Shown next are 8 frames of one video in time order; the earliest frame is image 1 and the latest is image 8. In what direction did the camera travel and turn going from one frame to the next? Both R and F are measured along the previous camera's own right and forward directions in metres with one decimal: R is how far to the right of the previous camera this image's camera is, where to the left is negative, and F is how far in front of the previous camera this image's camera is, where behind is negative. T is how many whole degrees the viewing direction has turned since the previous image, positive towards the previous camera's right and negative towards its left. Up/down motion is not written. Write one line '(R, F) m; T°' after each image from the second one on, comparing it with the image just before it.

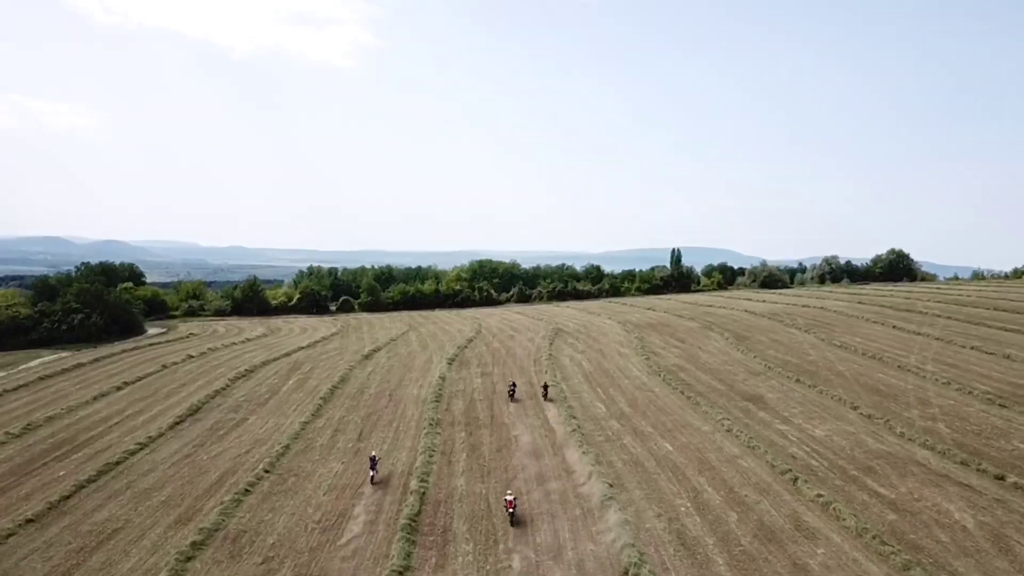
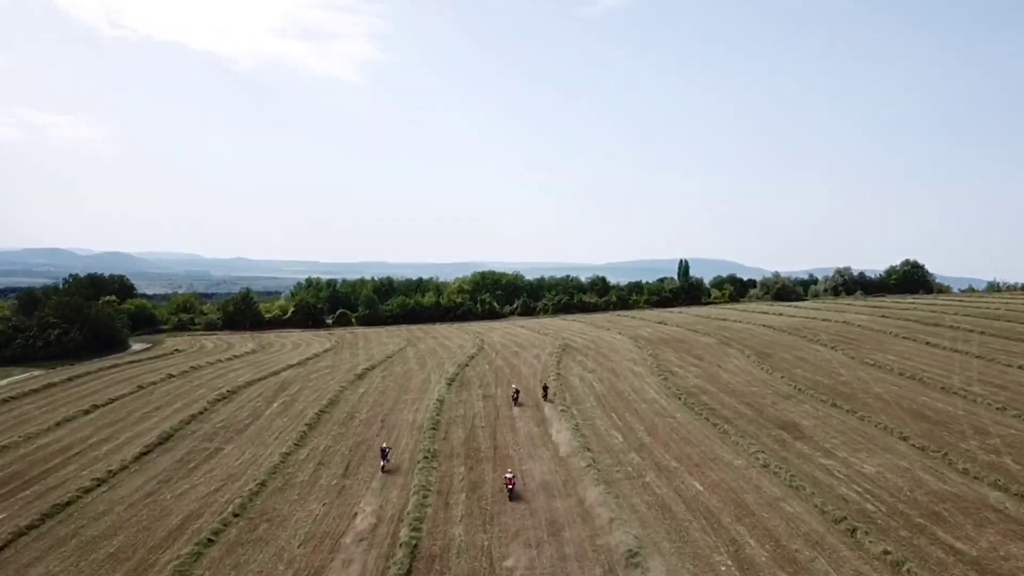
(-0.1, +4.2) m; 0°
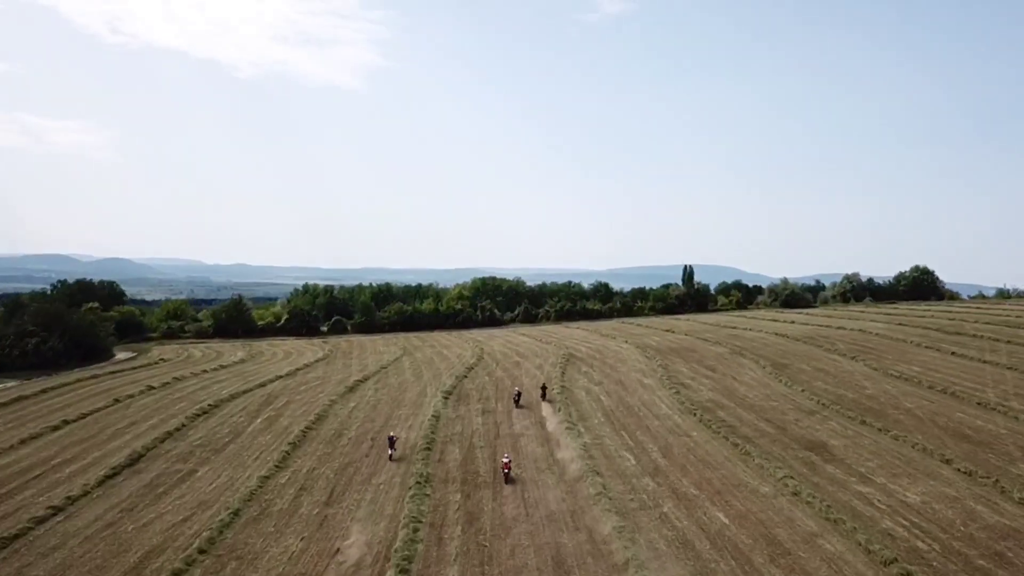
(0.0, +3.2) m; 0°
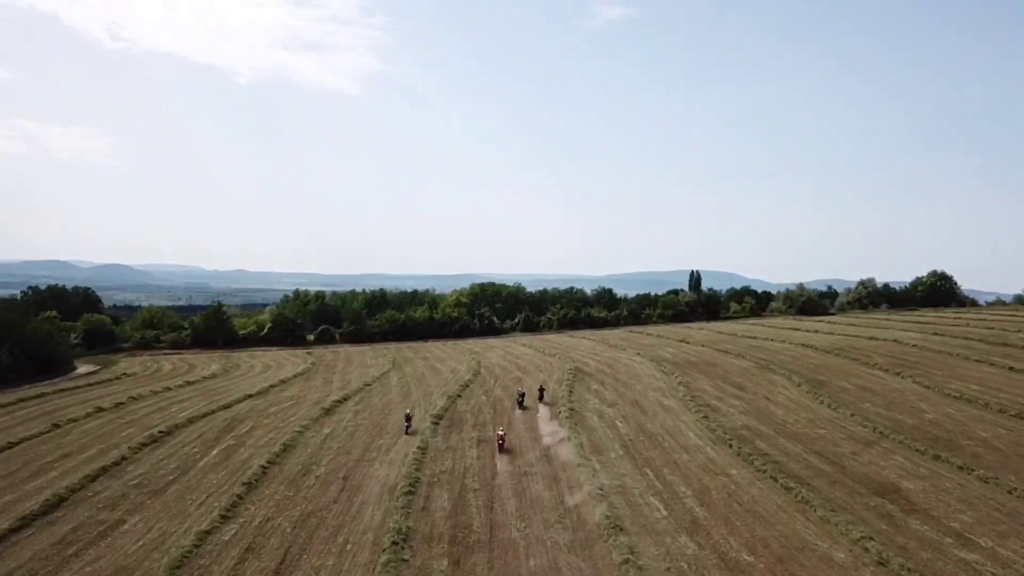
(-0.1, +6.4) m; 0°
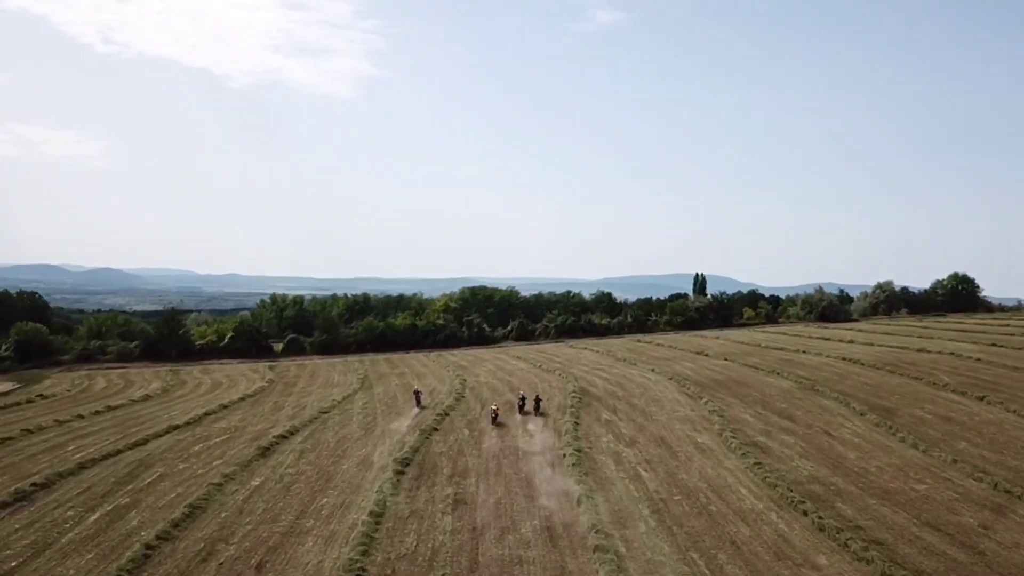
(+0.2, +9.6) m; 0°
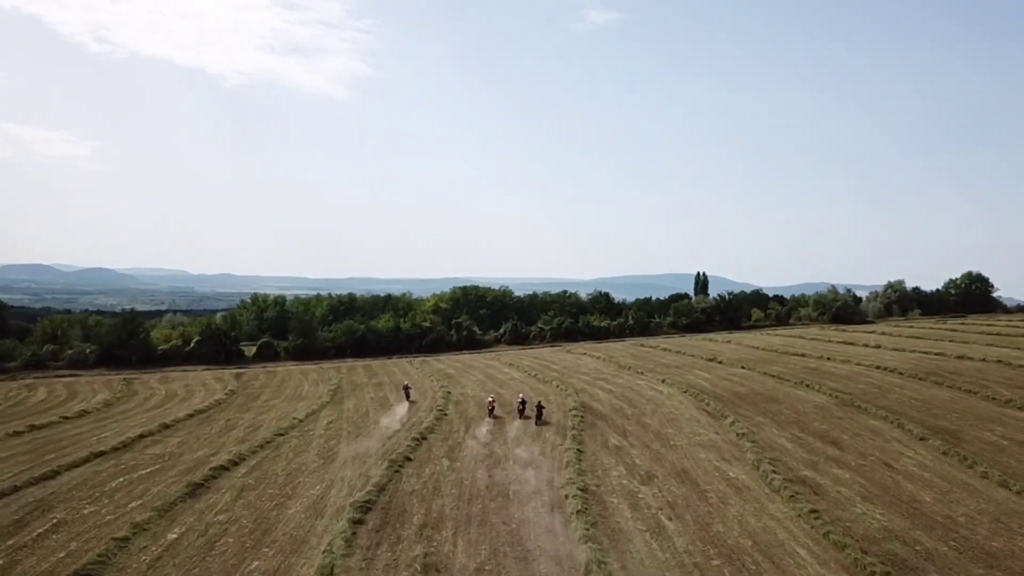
(+0.2, +6.4) m; 0°
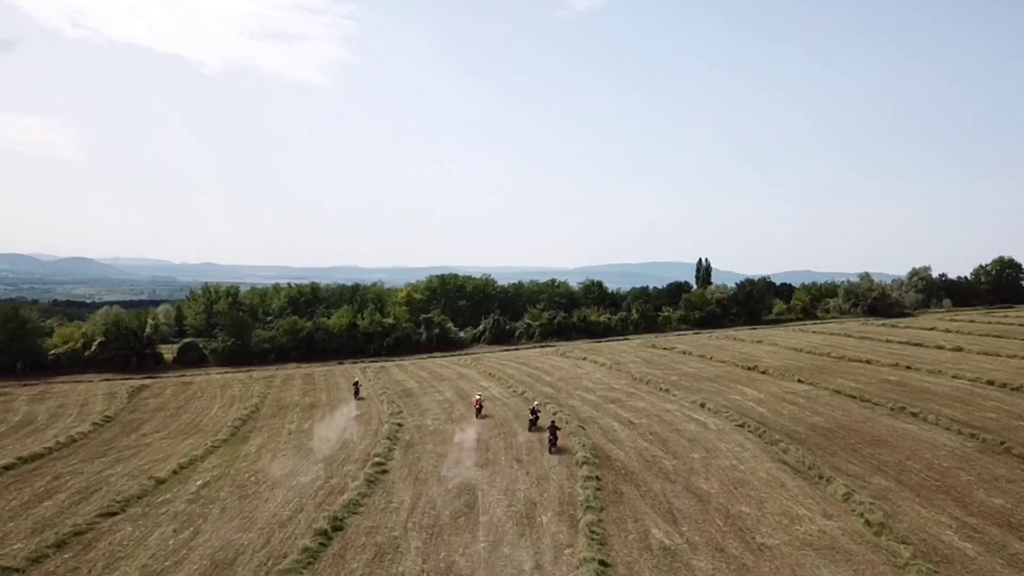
(+0.3, +13.7) m; +1°
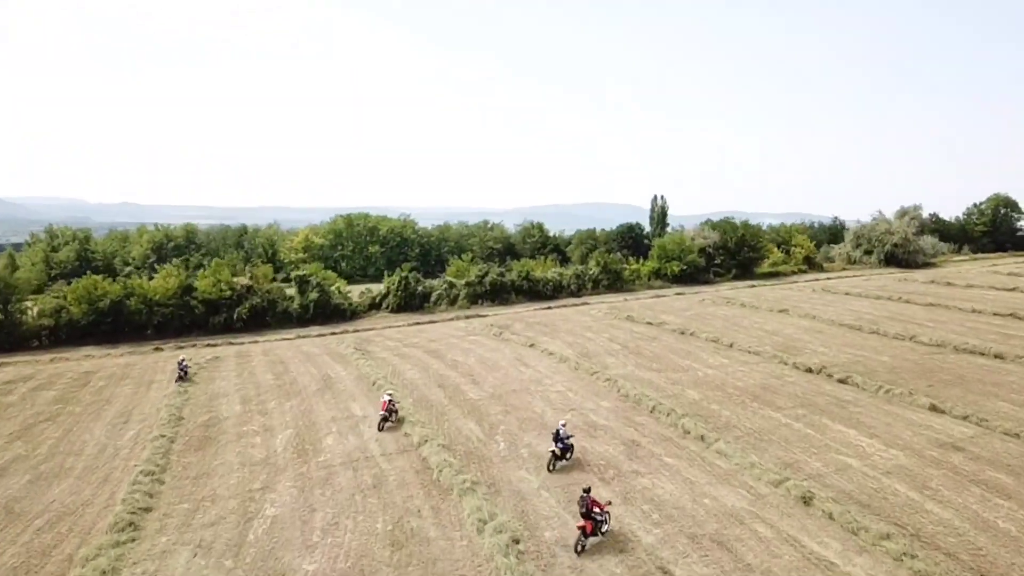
(+1.1, +19.3) m; +5°
